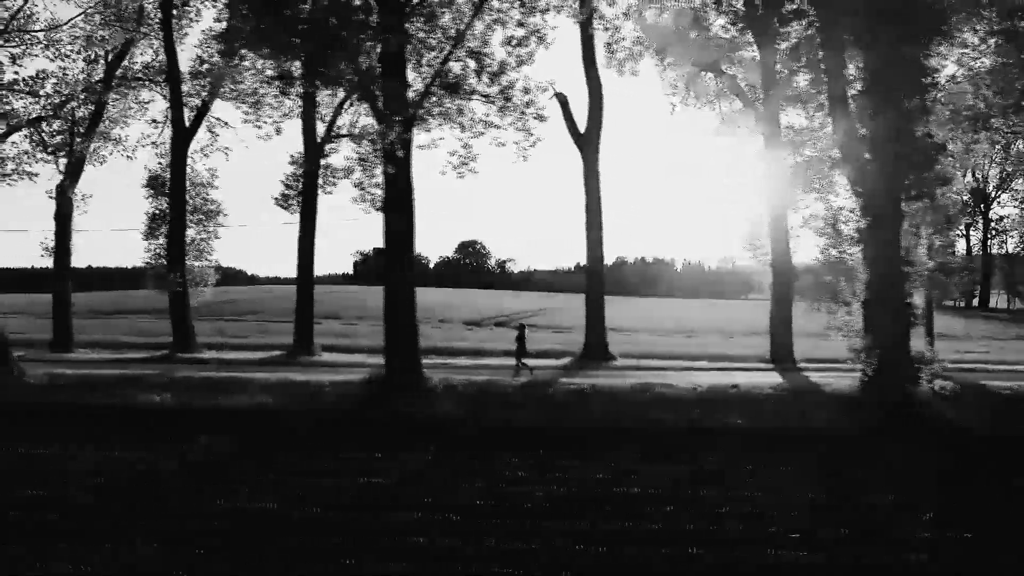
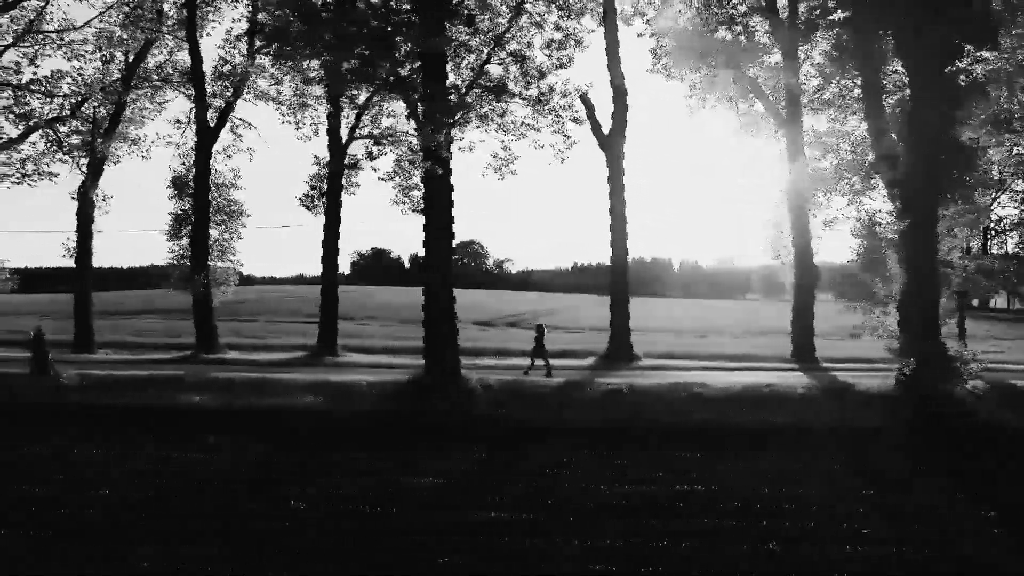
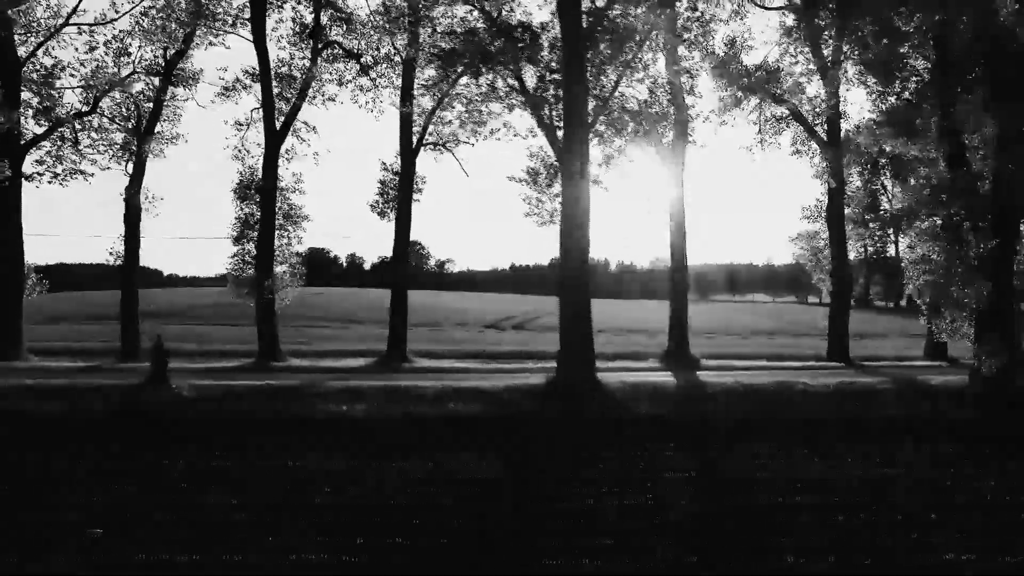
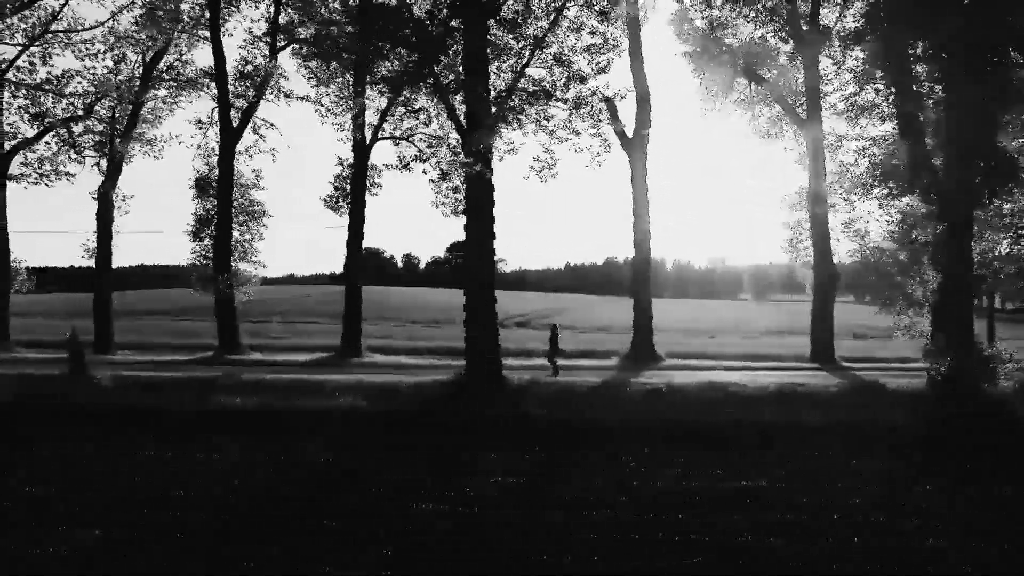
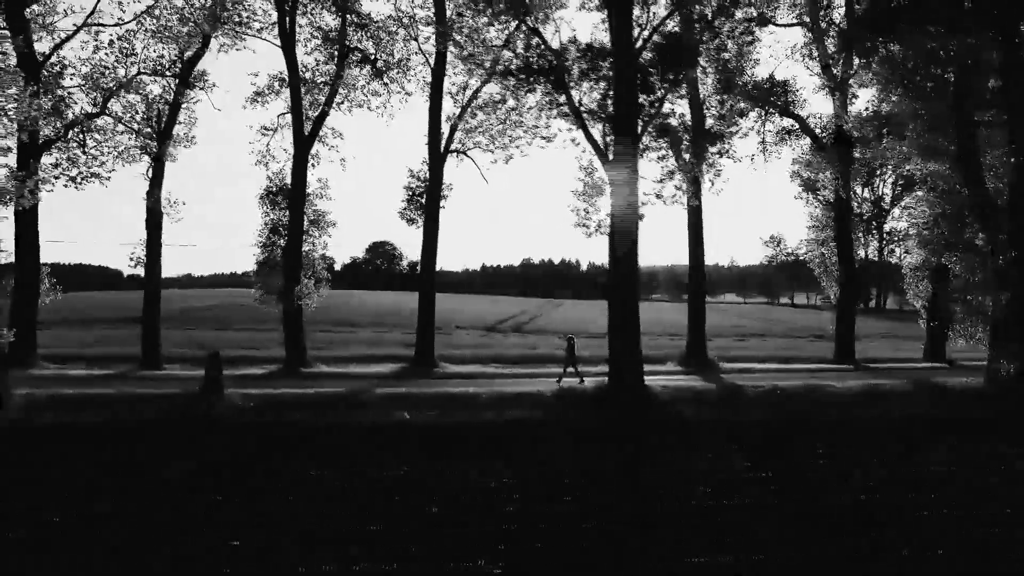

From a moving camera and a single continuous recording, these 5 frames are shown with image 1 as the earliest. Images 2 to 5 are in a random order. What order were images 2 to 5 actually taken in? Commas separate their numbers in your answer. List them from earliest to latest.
2, 4, 3, 5
